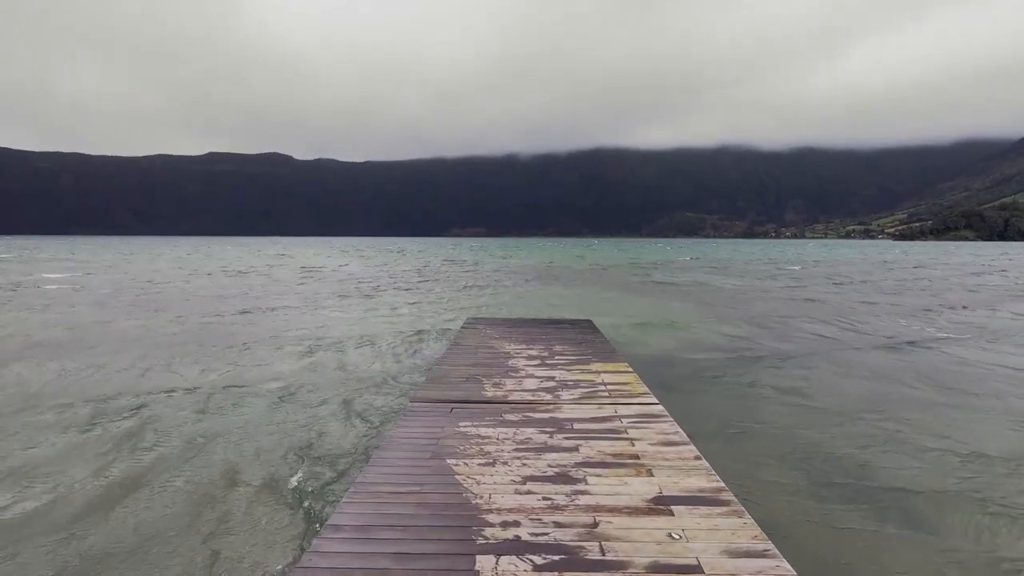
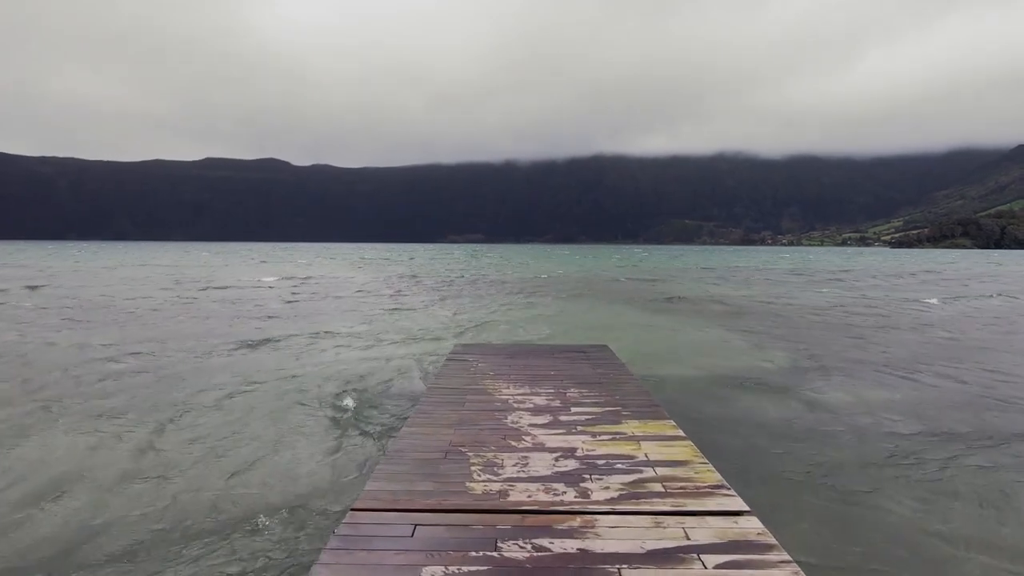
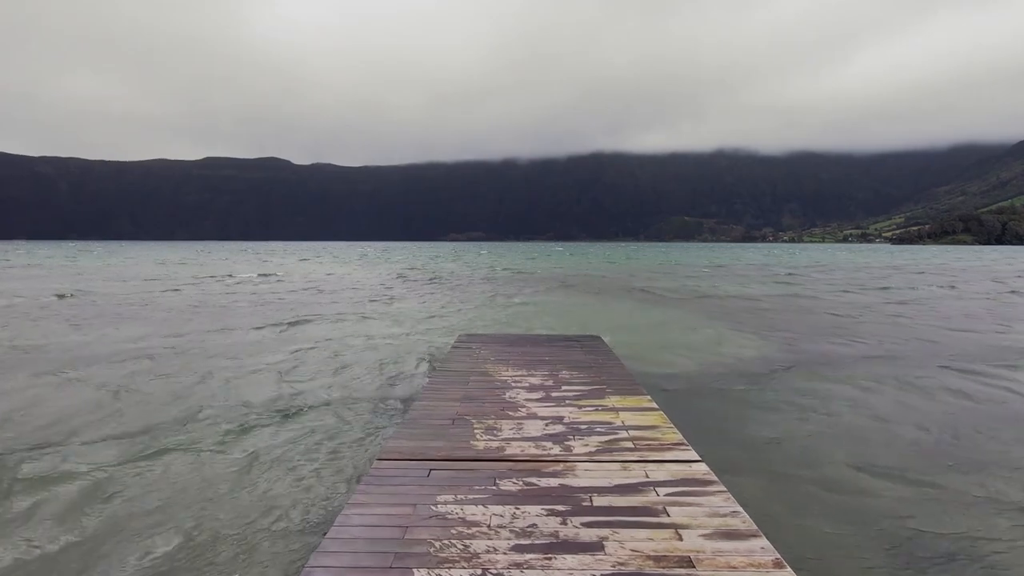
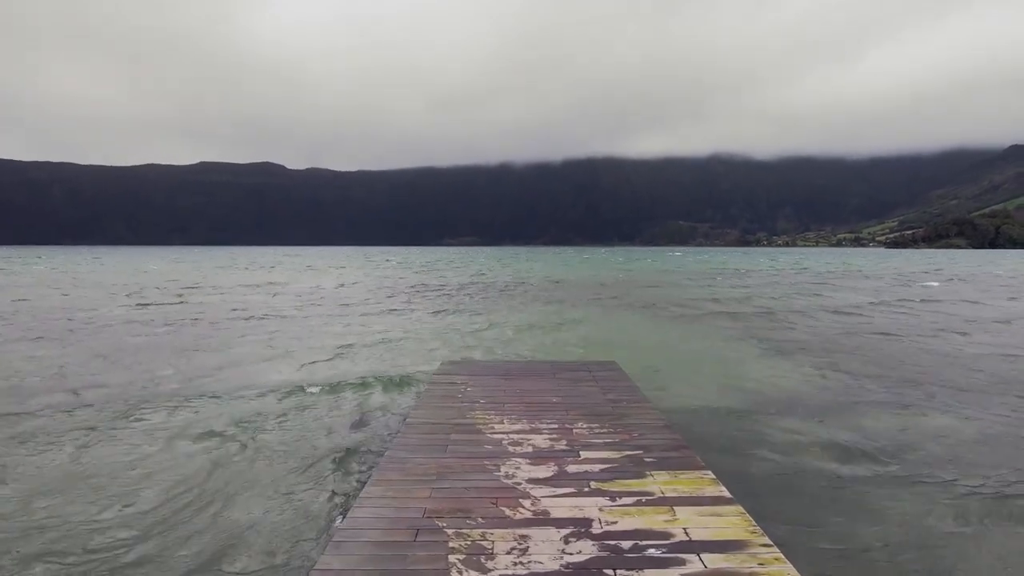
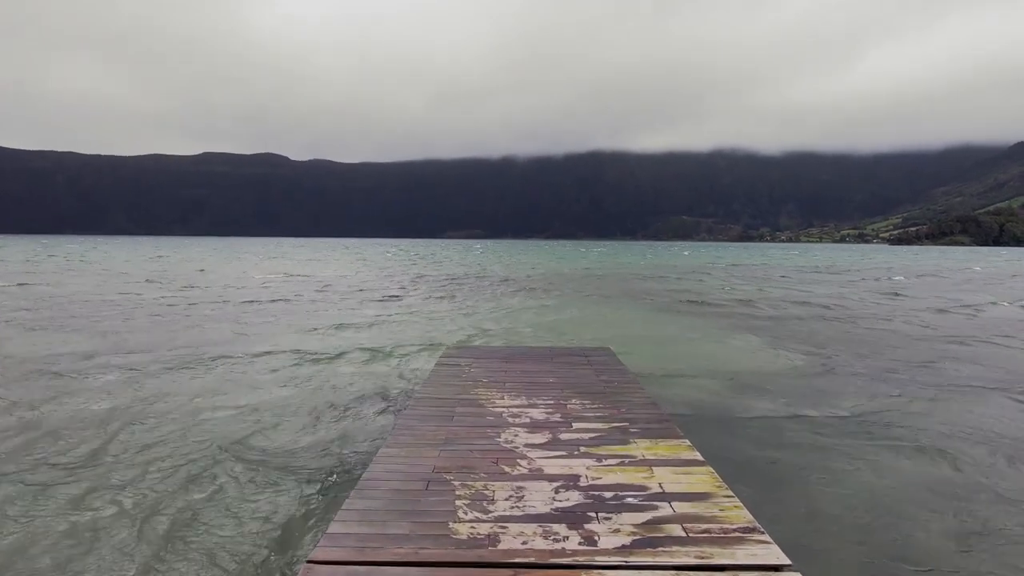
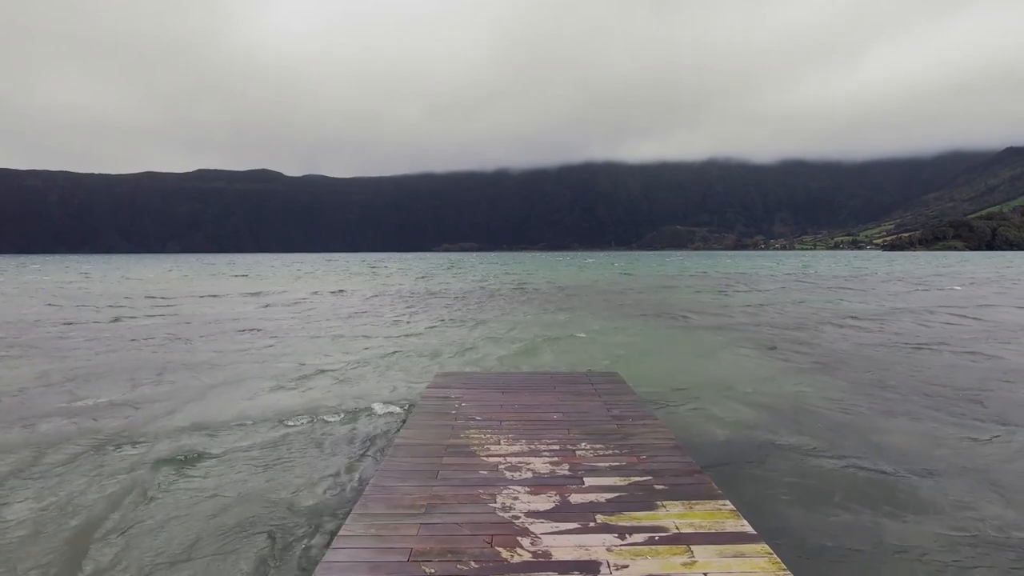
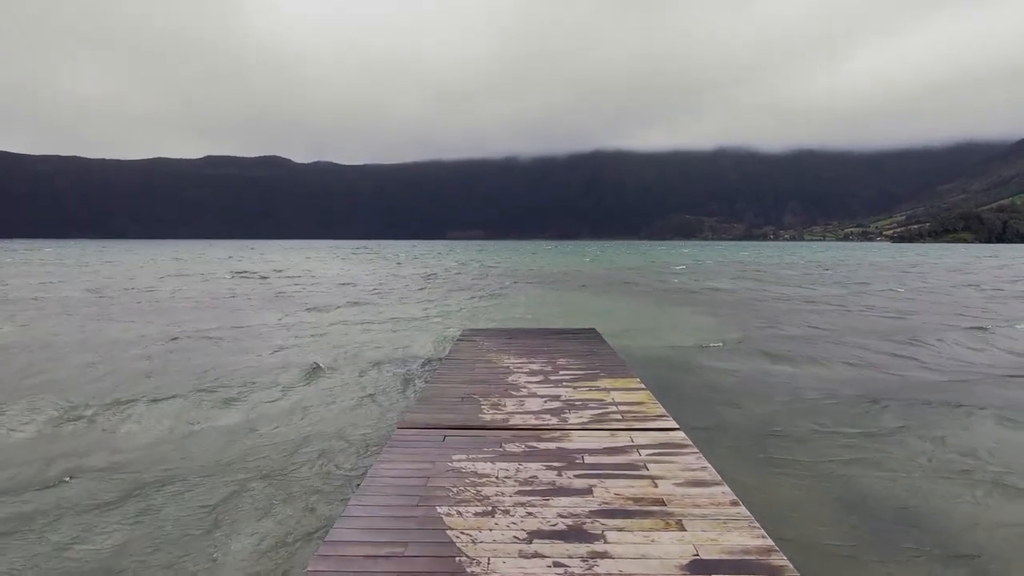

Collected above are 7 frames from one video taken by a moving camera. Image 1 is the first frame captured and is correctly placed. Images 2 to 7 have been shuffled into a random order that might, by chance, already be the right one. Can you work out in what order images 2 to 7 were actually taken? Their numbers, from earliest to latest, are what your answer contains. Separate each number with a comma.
7, 3, 2, 5, 4, 6
